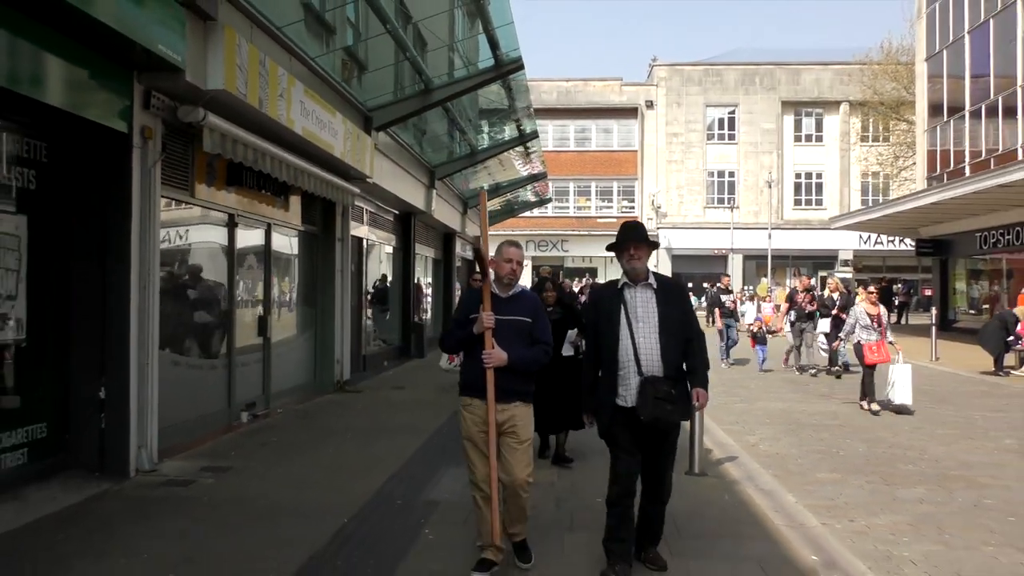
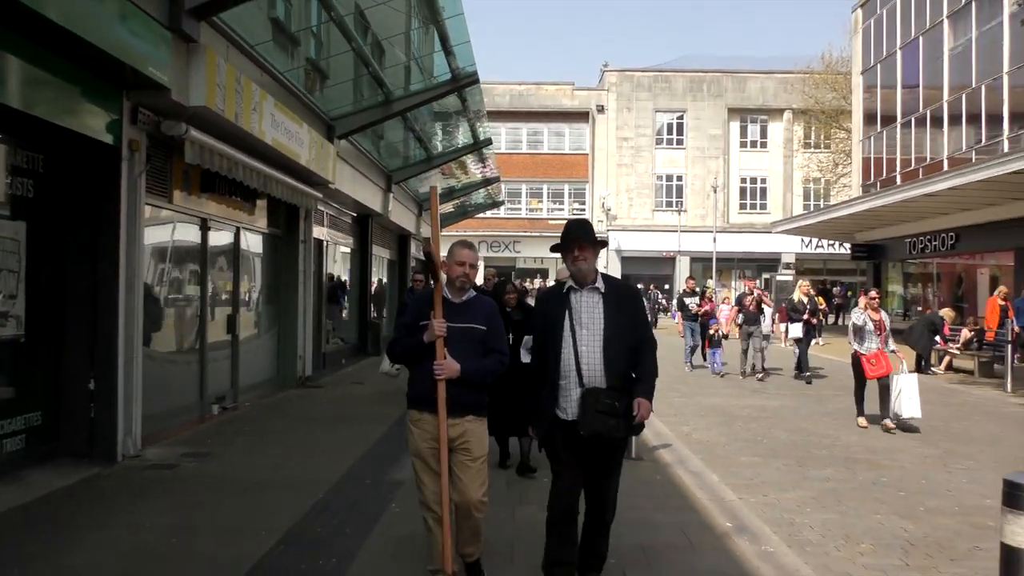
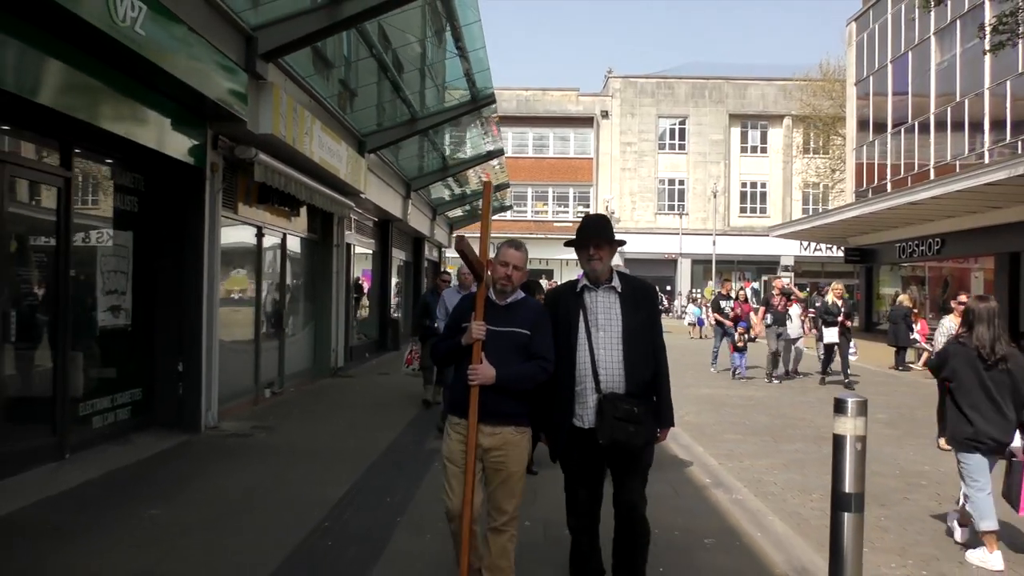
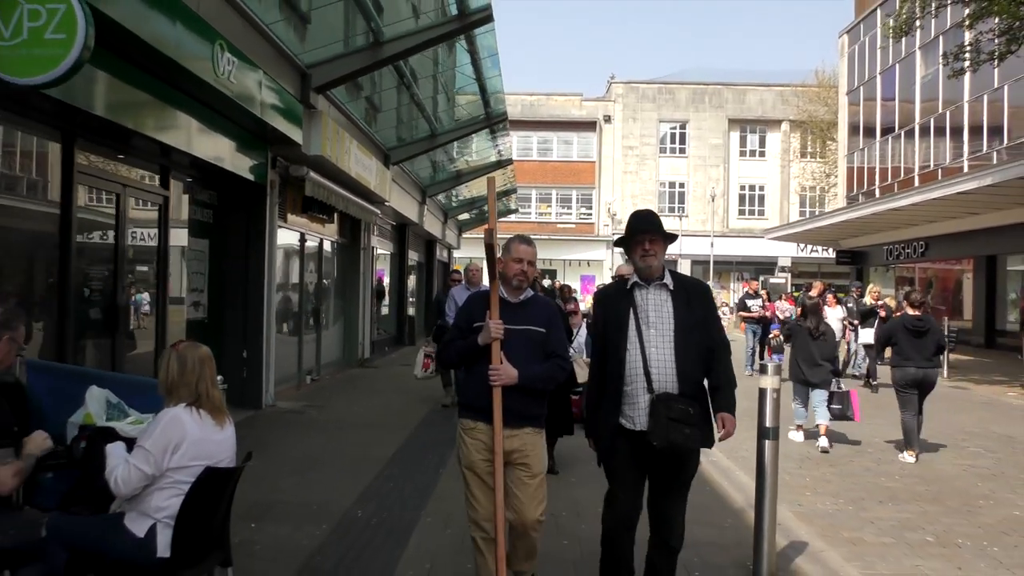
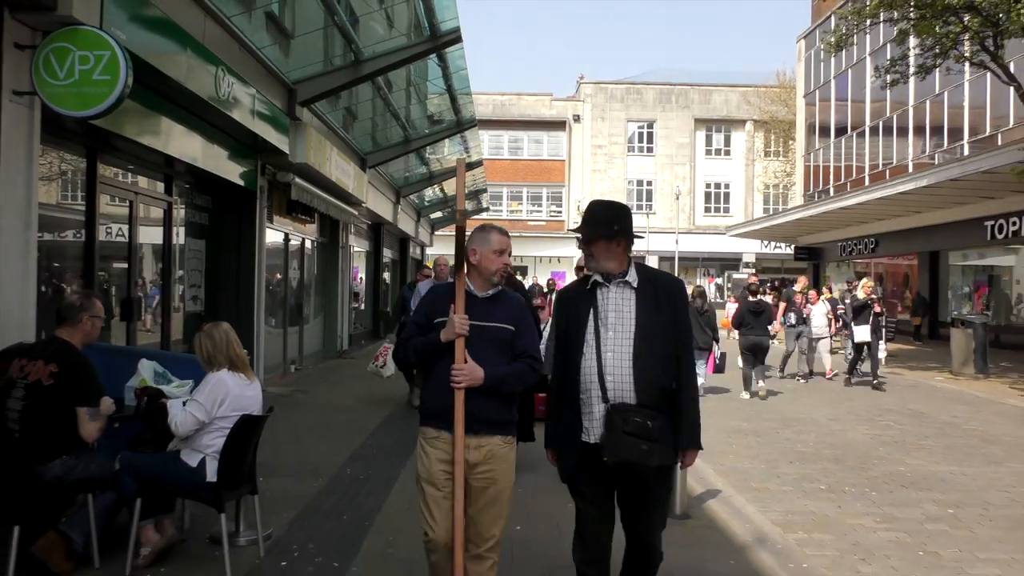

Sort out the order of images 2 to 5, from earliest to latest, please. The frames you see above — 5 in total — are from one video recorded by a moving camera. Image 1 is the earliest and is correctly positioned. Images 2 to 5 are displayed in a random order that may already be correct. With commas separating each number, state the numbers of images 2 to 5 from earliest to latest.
2, 3, 4, 5
